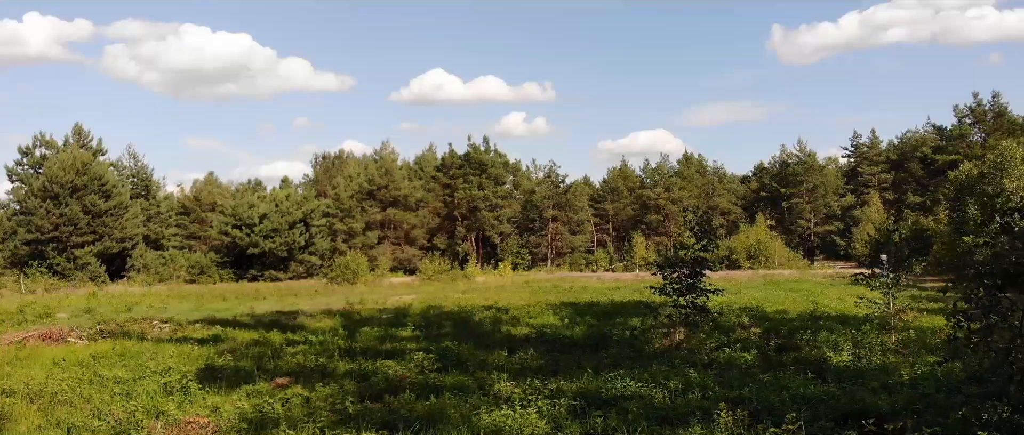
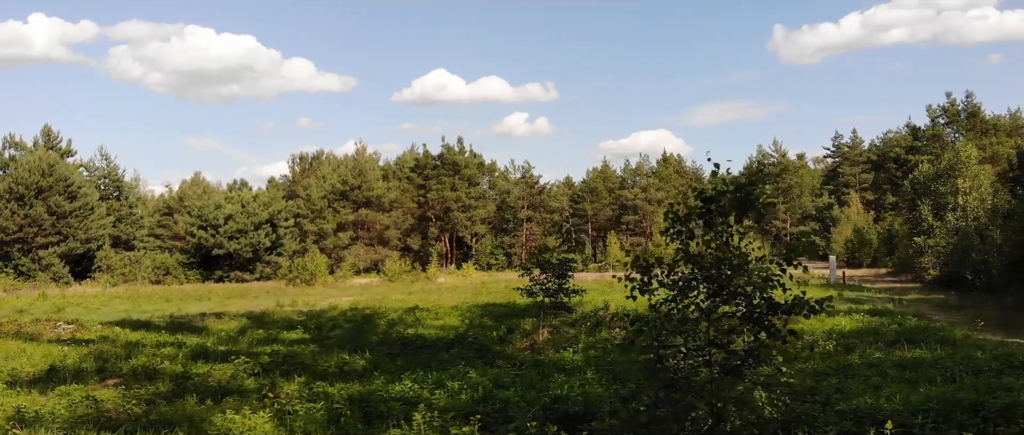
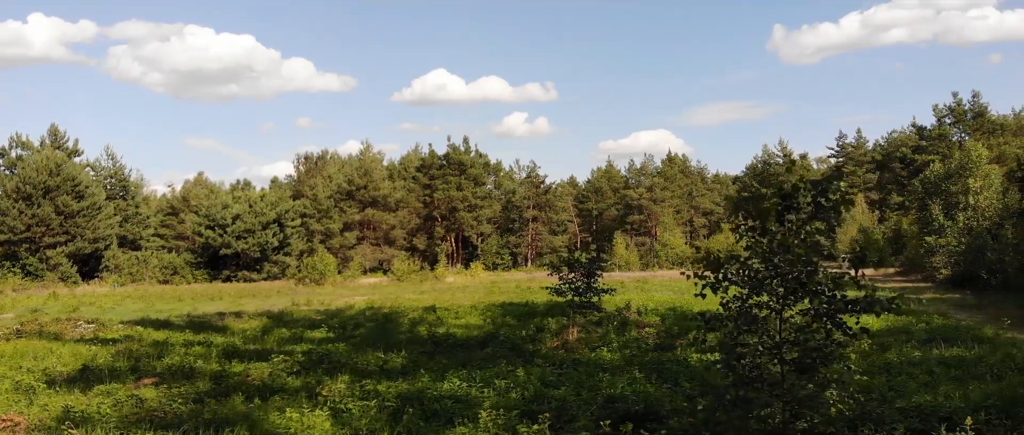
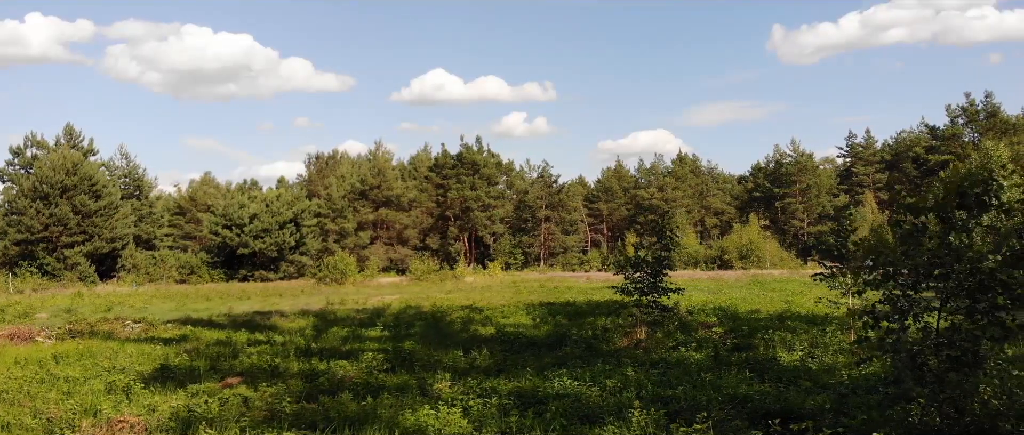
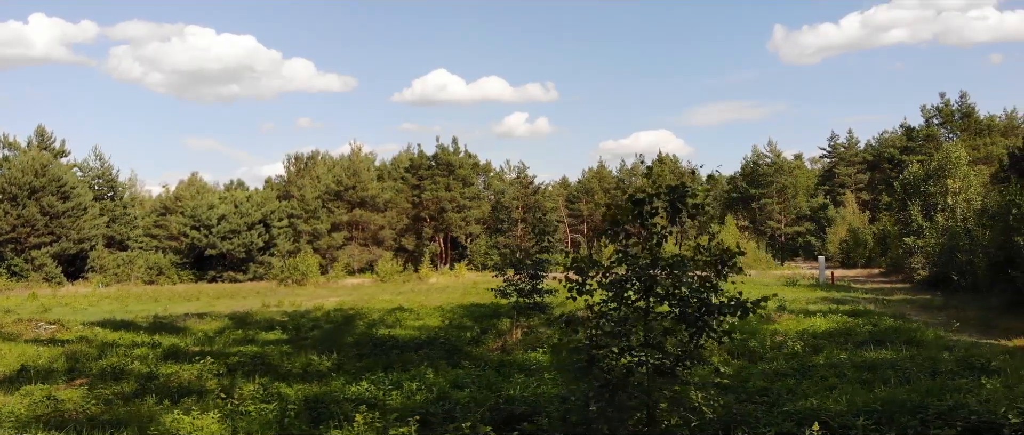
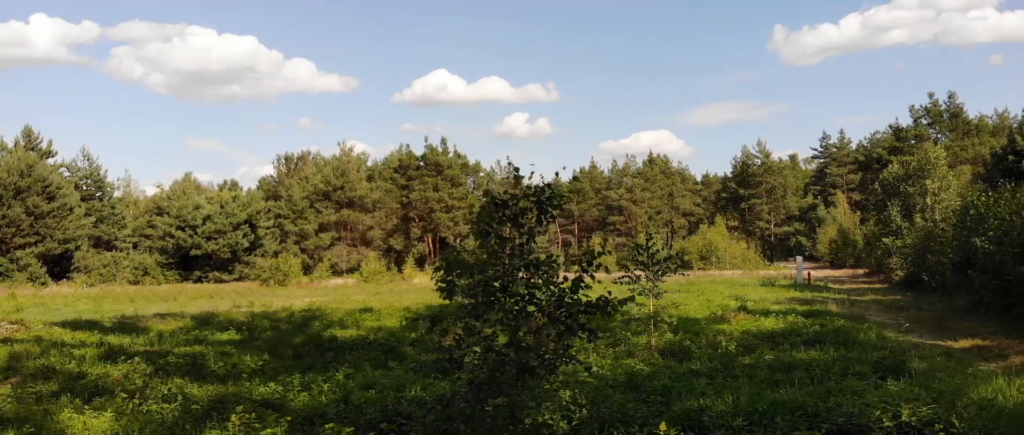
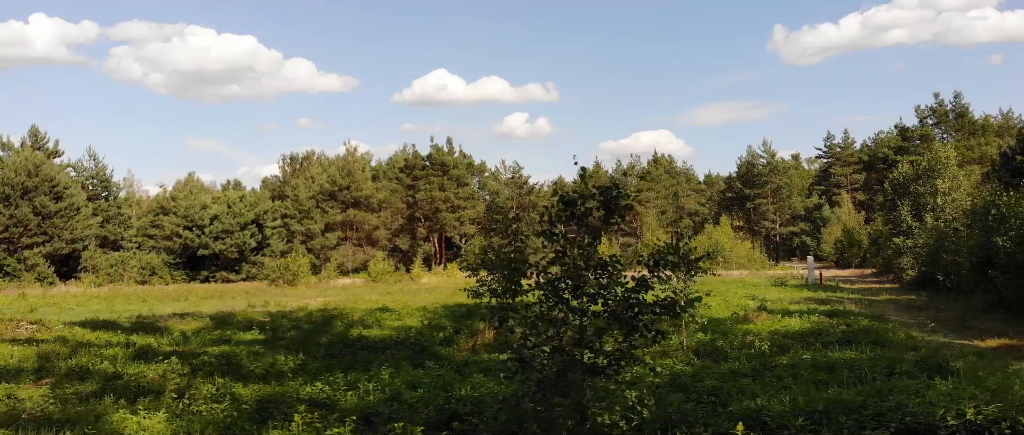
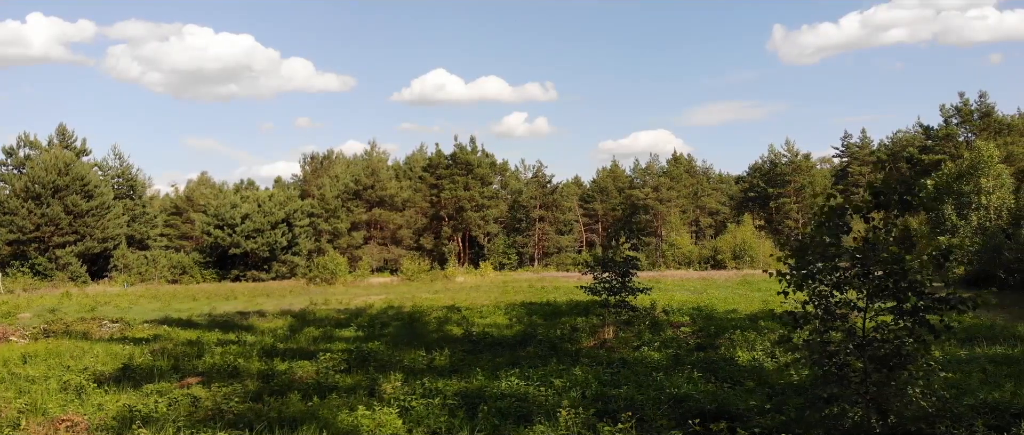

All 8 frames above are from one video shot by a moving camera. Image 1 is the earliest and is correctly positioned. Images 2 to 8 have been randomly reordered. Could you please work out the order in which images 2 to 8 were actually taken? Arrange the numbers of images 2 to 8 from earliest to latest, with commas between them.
4, 8, 3, 2, 5, 7, 6
